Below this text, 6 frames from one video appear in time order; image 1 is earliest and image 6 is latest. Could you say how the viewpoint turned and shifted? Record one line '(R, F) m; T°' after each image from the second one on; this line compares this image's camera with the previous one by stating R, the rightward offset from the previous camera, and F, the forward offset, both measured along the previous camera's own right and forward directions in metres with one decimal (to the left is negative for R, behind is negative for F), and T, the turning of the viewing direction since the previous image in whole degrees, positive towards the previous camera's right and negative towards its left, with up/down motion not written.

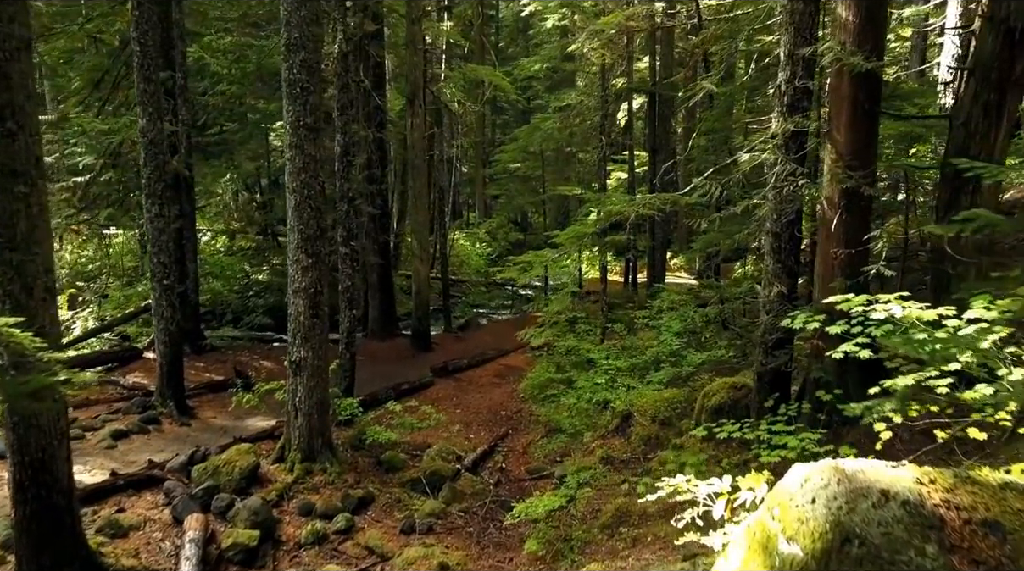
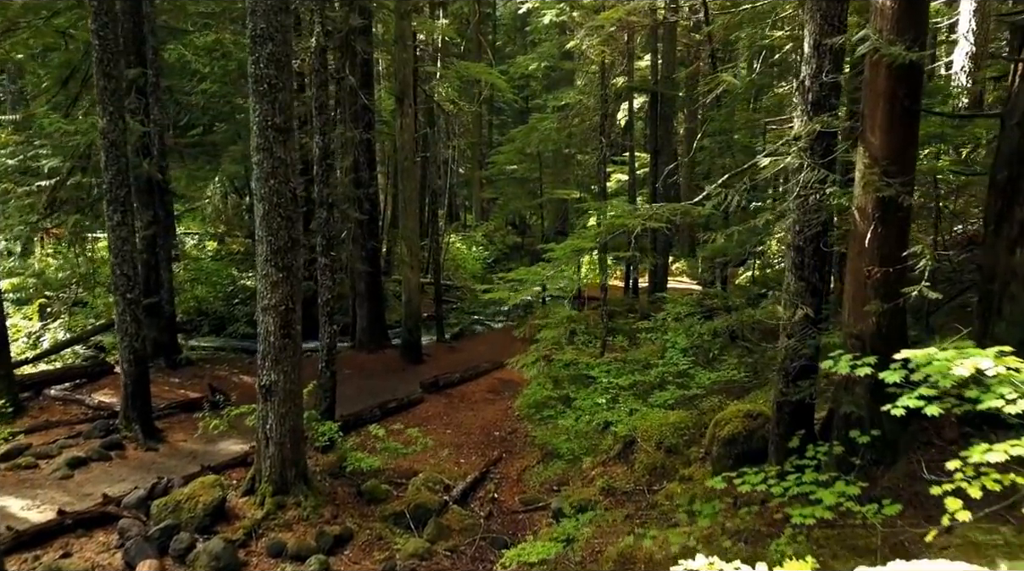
(+0.1, +0.8) m; 0°
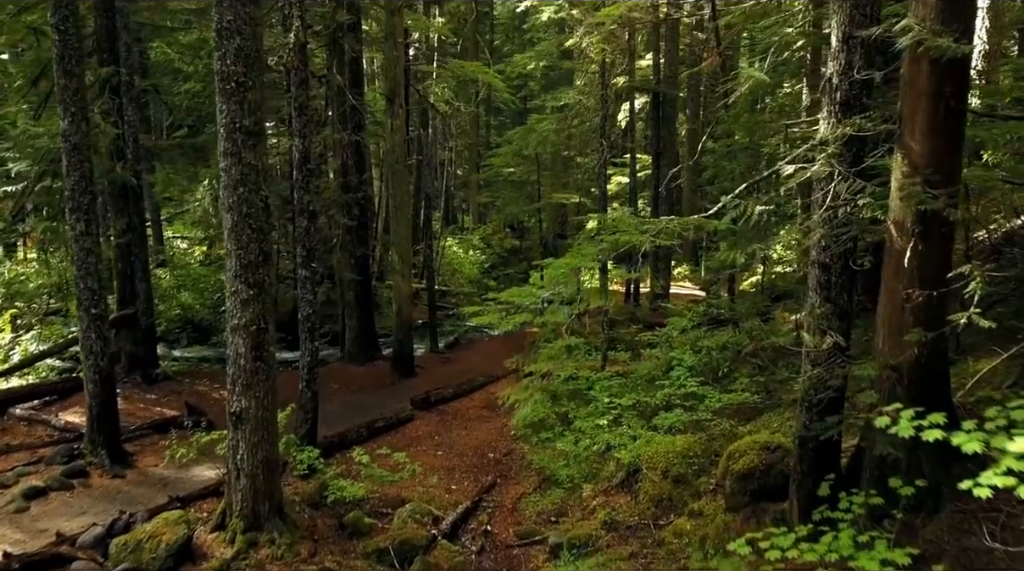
(+0.1, +0.7) m; 0°
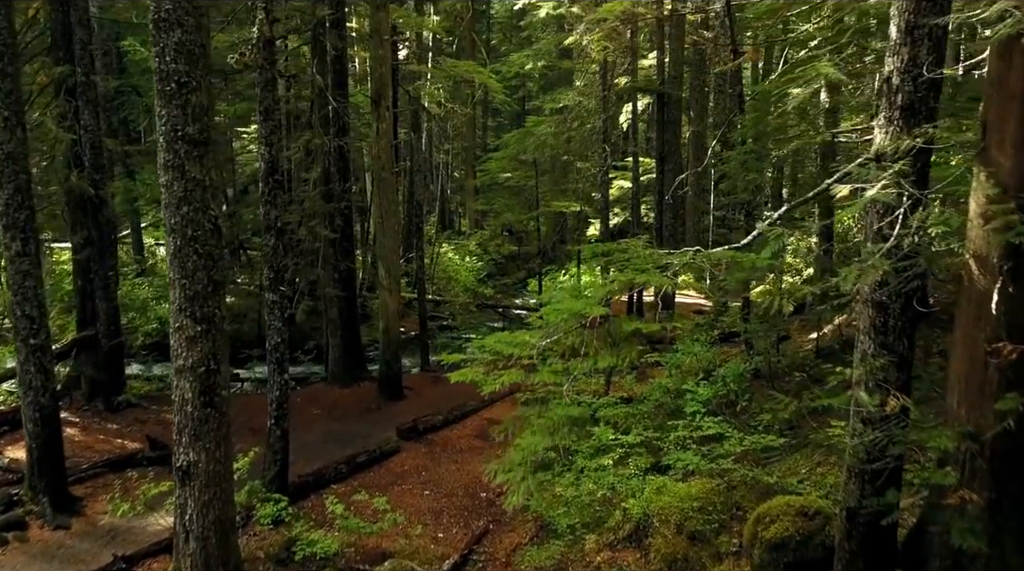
(+0.1, +1.0) m; 0°
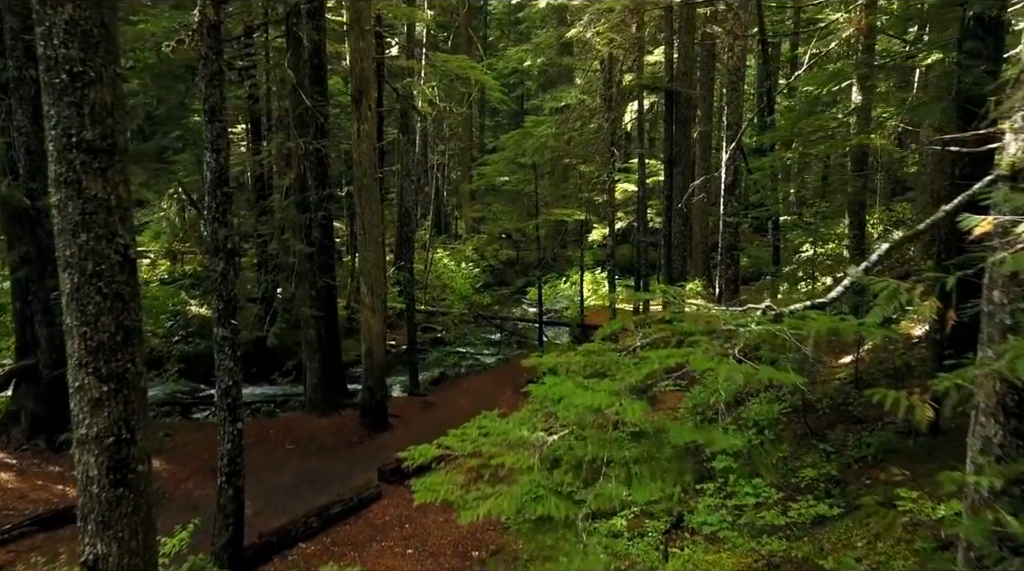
(0.0, +1.3) m; 0°
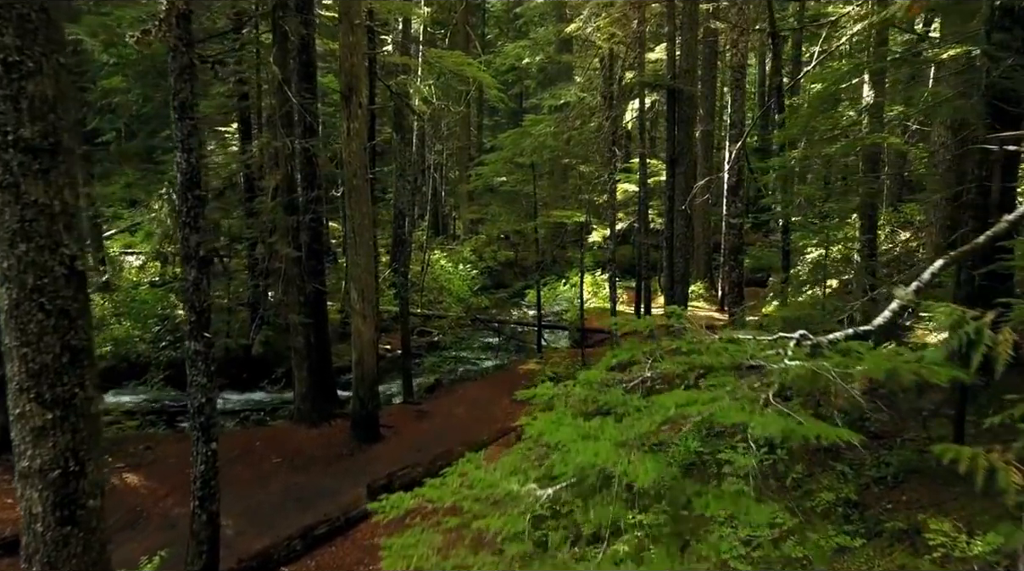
(+0.1, +0.5) m; 0°
